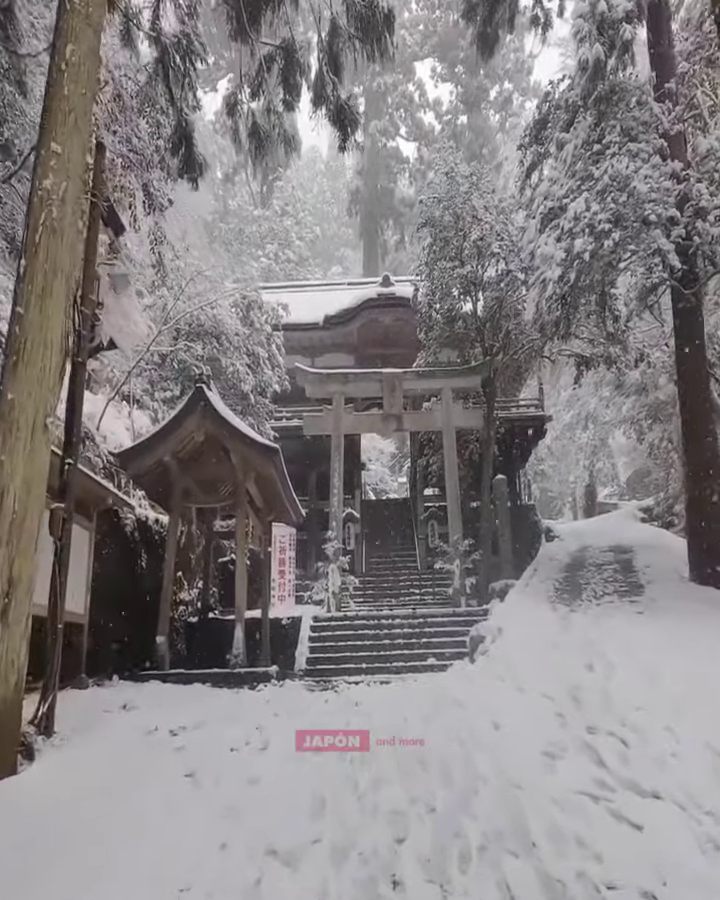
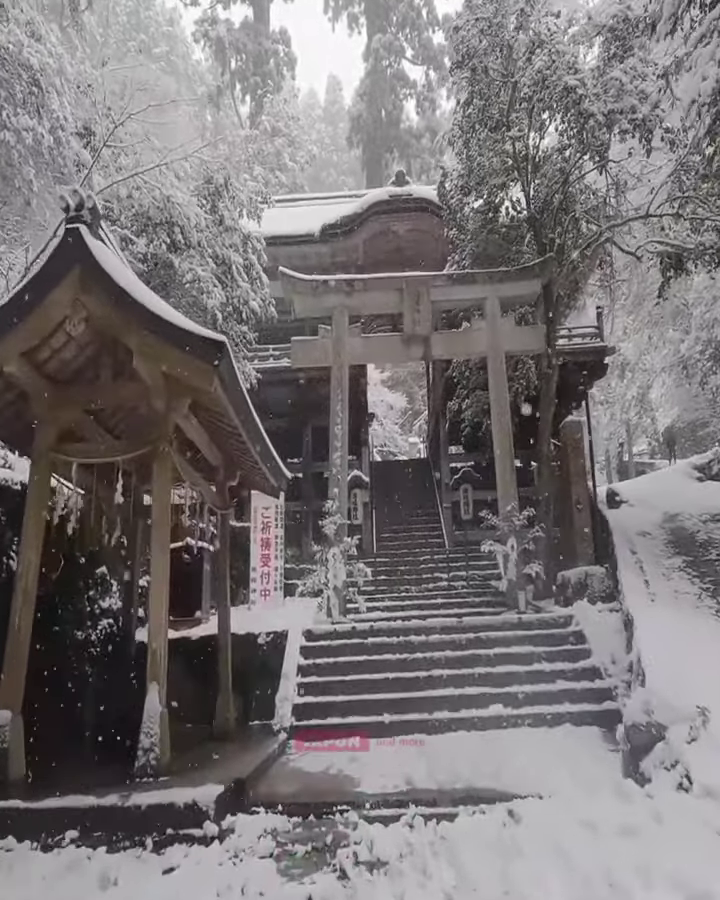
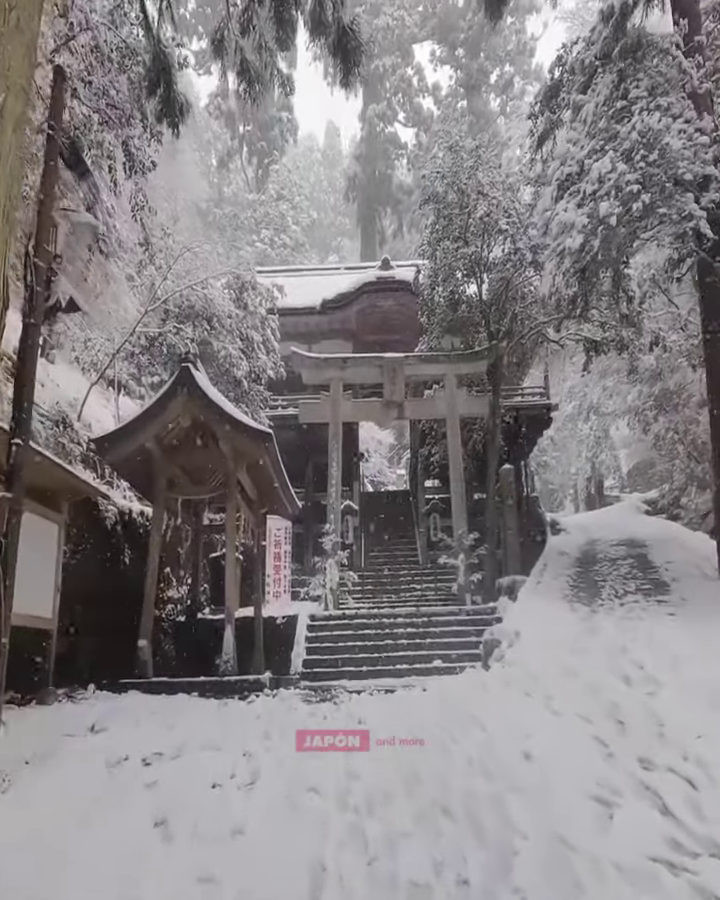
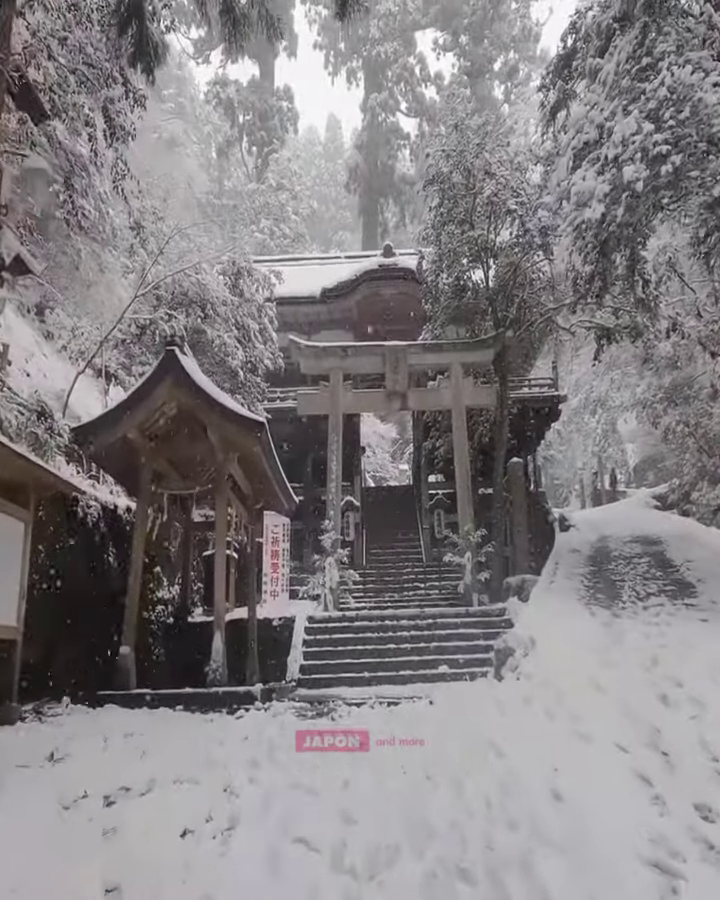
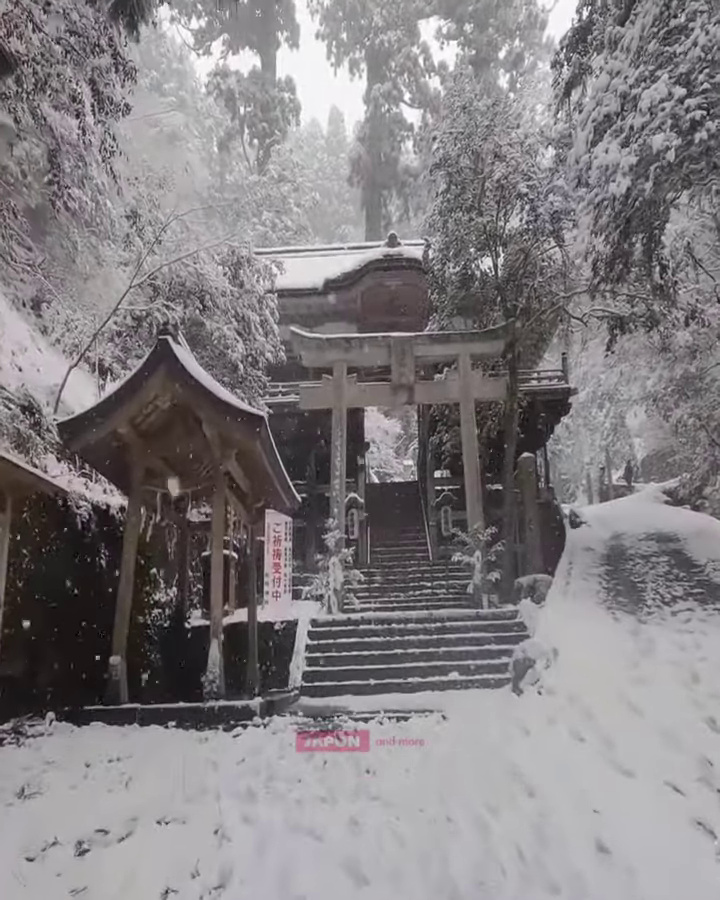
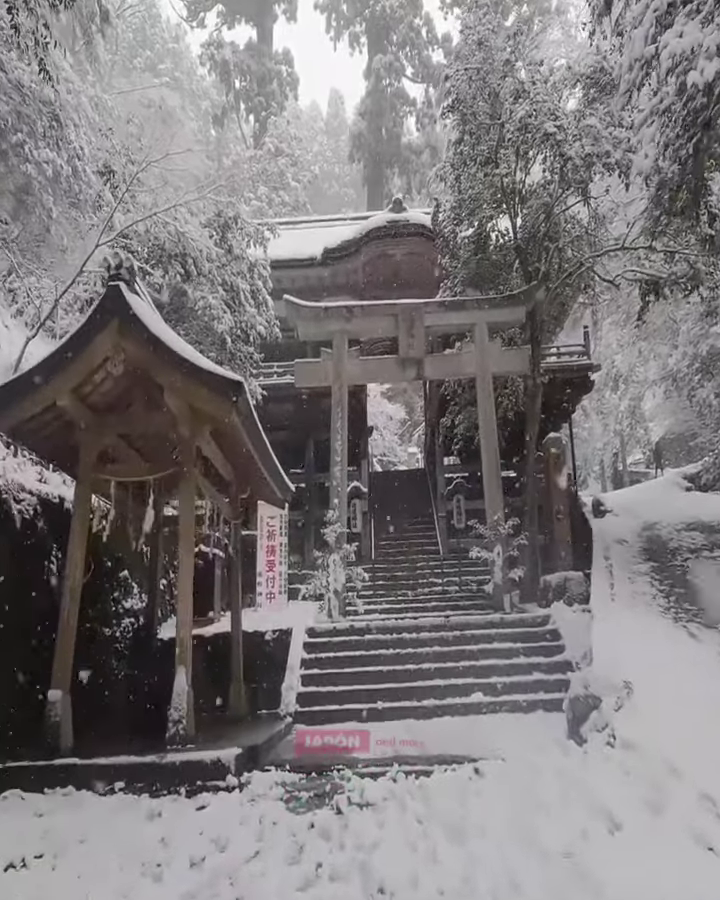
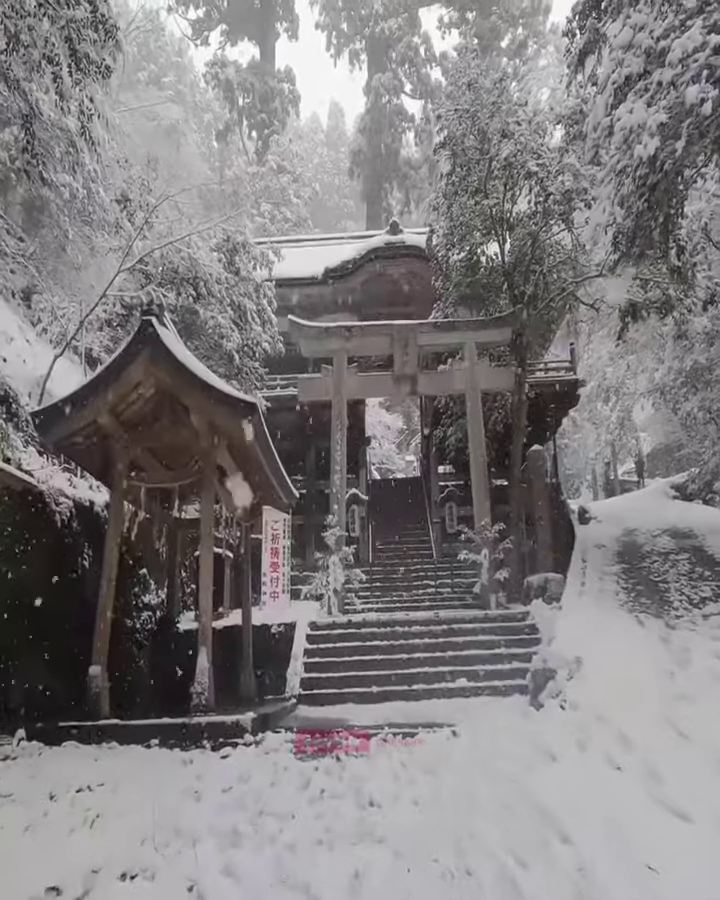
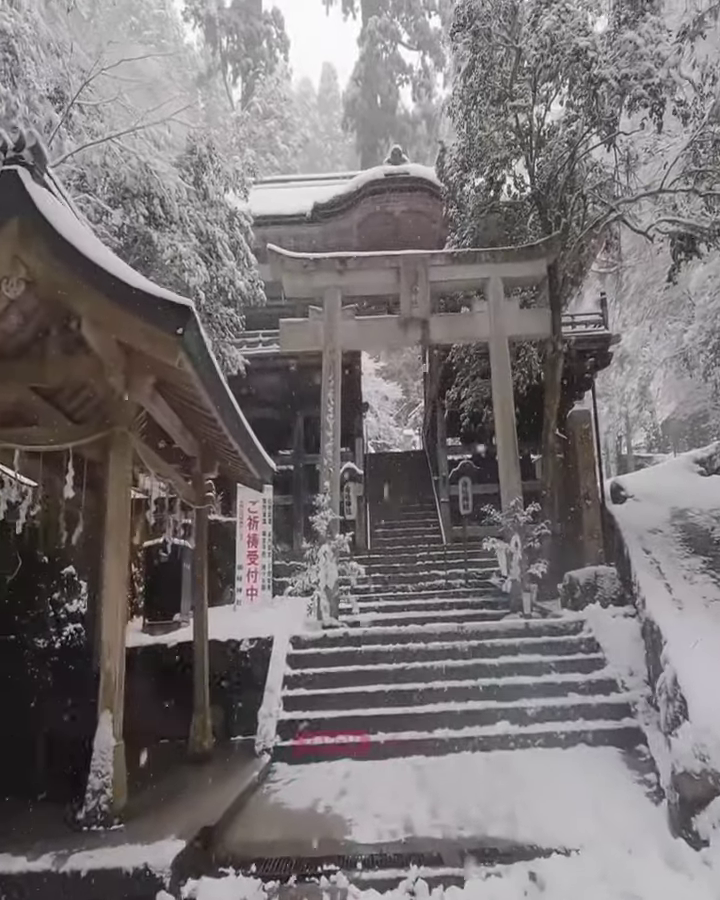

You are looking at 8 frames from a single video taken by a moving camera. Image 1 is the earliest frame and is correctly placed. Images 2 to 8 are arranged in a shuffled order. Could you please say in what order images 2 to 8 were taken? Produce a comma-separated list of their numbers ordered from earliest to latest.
3, 4, 5, 7, 6, 2, 8
